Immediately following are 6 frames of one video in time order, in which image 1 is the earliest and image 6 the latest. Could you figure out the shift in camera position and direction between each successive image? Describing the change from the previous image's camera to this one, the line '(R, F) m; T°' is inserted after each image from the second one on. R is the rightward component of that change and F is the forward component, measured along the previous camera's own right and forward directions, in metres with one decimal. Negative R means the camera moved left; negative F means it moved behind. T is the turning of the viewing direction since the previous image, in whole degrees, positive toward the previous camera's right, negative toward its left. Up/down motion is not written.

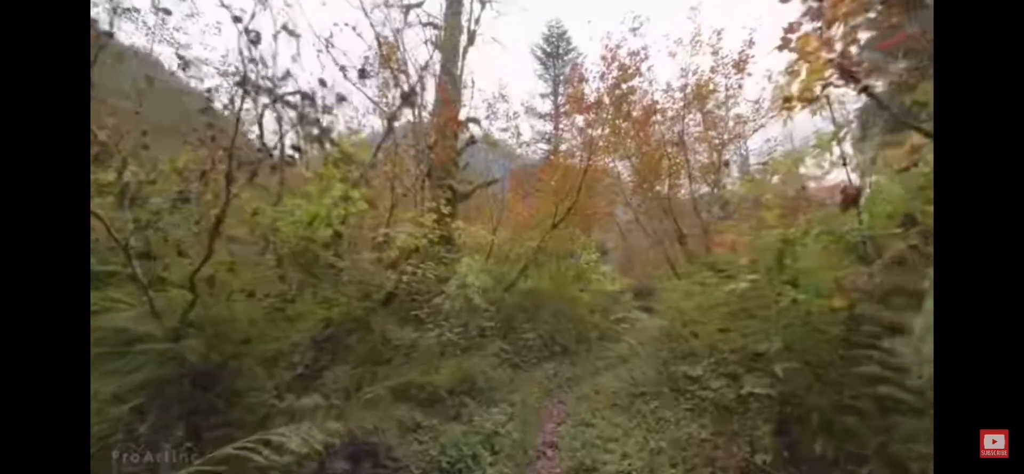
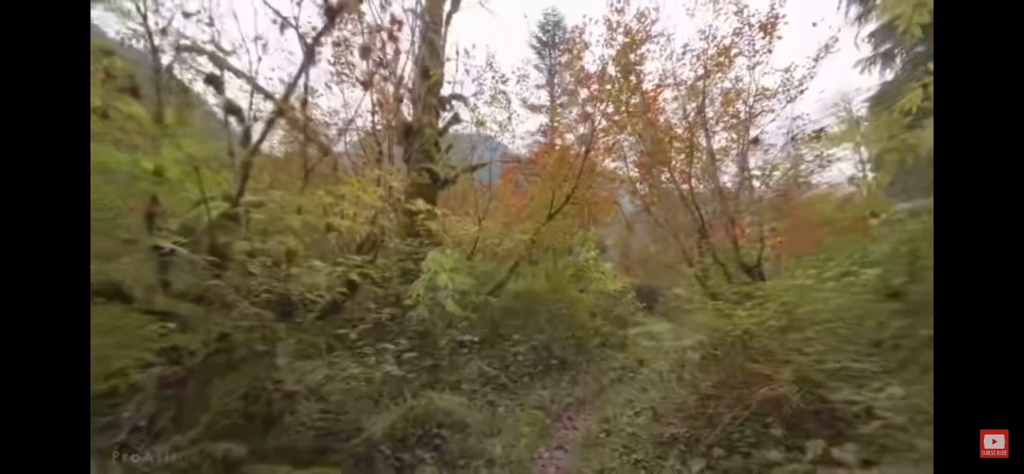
(+0.1, +0.7) m; +1°
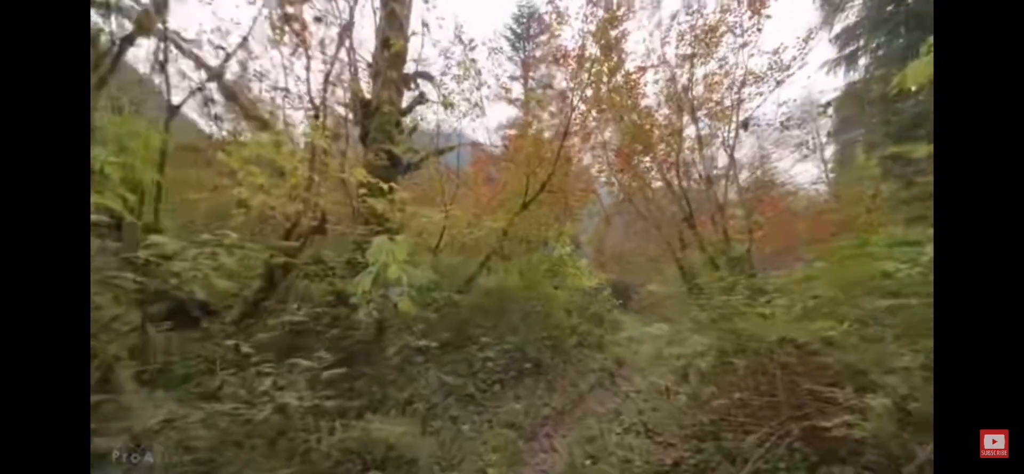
(0.0, +0.4) m; +4°
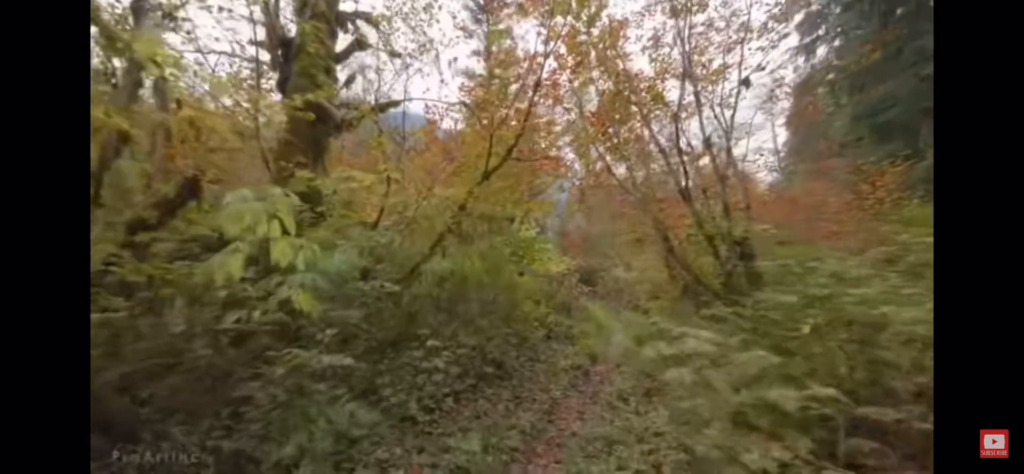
(0.0, +0.6) m; +6°
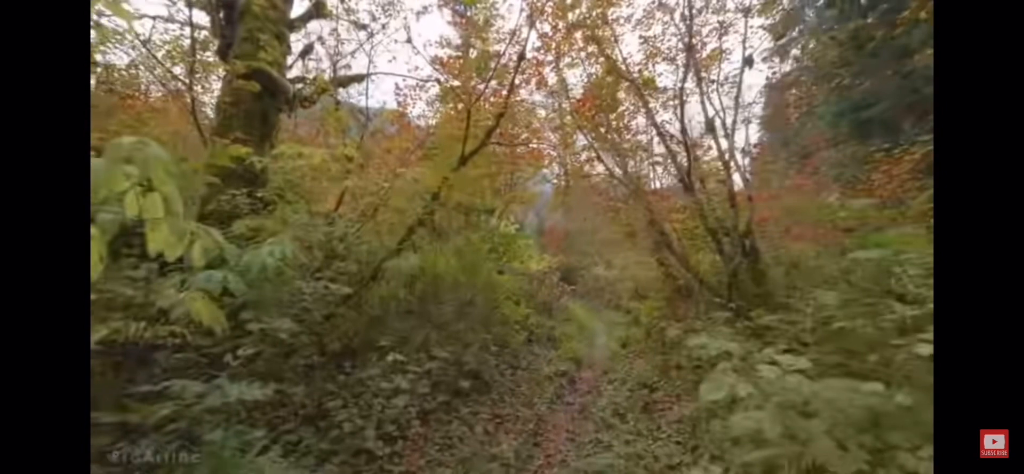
(0.0, +0.3) m; +3°
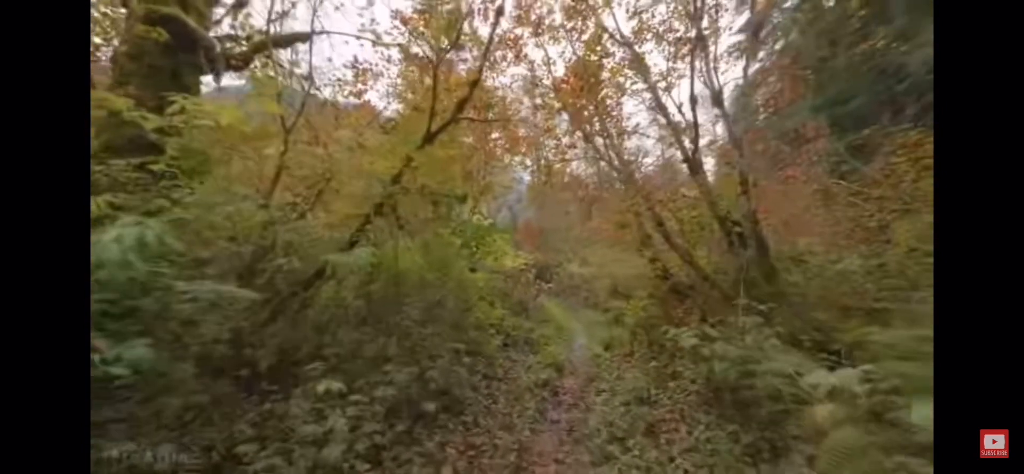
(0.0, +0.4) m; +4°
